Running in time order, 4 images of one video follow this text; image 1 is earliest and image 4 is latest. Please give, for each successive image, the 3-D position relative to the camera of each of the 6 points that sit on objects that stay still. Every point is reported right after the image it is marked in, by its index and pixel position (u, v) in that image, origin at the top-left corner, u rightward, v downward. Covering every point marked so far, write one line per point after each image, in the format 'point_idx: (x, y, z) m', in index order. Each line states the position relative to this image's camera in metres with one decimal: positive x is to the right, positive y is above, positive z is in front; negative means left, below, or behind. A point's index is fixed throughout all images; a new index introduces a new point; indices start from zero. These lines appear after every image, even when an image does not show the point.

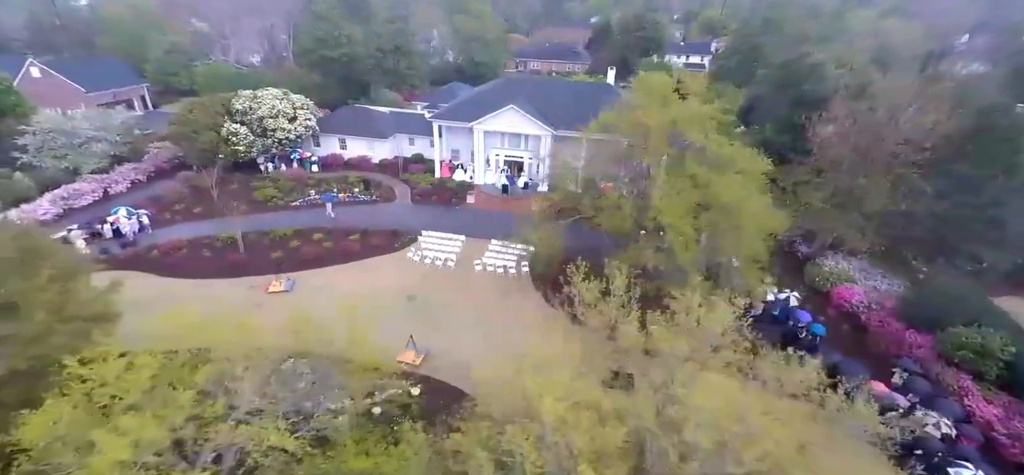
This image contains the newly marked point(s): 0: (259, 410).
0: (-4.8, -3.3, +8.9) m
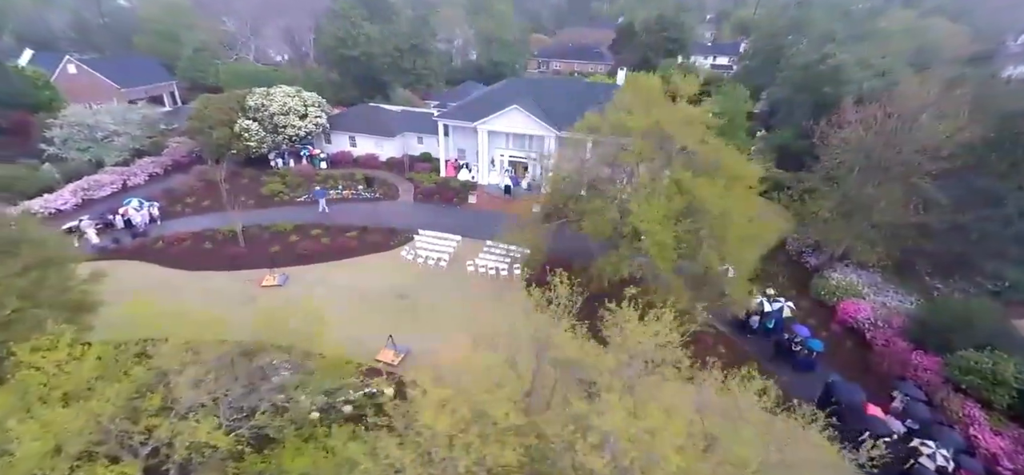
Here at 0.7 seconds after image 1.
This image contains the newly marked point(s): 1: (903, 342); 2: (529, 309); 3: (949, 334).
0: (-6.0, -3.3, +9.0) m
1: (+14.1, -3.8, +16.9) m
2: (+0.7, -2.9, +19.4) m
3: (+14.9, -3.3, +16.1) m
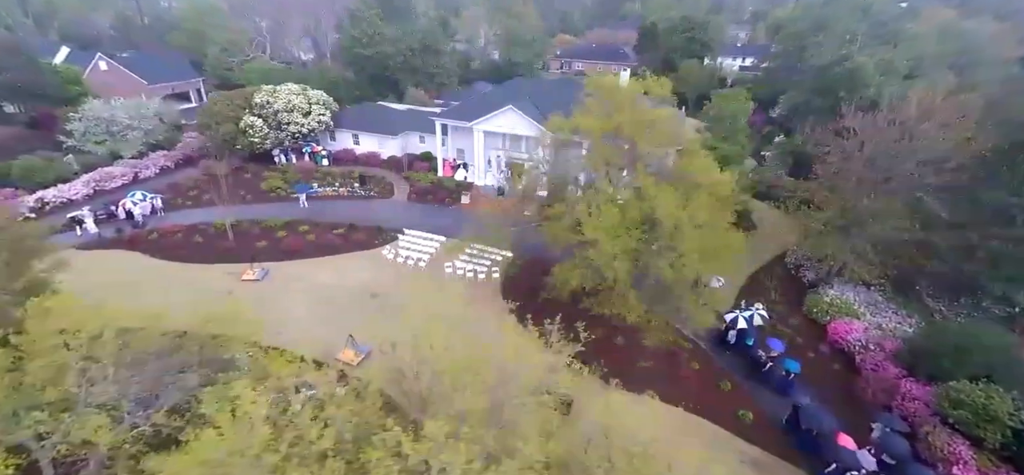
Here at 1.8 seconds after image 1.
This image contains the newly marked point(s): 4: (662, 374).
0: (-7.9, -3.2, +9.0) m
1: (+12.7, -4.4, +15.6) m
2: (-0.5, -3.1, +19.0) m
3: (+13.4, -3.9, +14.7) m
4: (+5.2, -4.8, +16.3) m
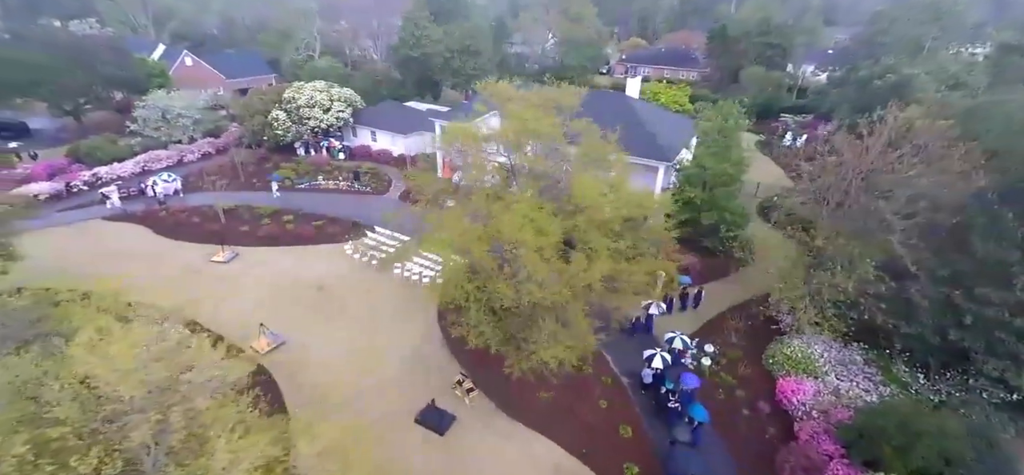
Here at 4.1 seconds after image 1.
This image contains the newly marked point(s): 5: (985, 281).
0: (-12.5, -2.6, +10.1) m
1: (+8.7, -5.7, +12.9) m
2: (-3.5, -3.3, +18.6) m
3: (+9.3, -5.2, +11.9) m
4: (+1.5, -5.5, +15.0) m
5: (+12.5, -1.1, +12.3) m
